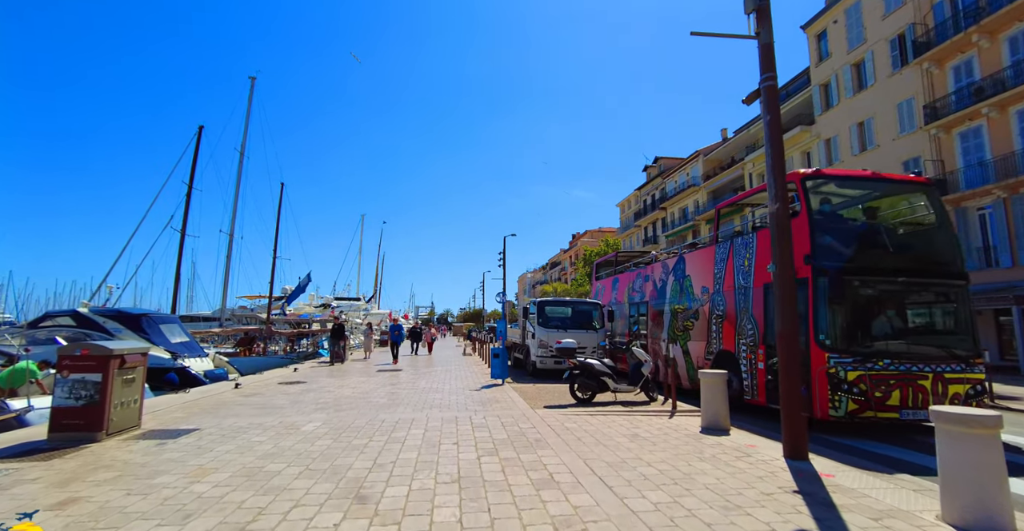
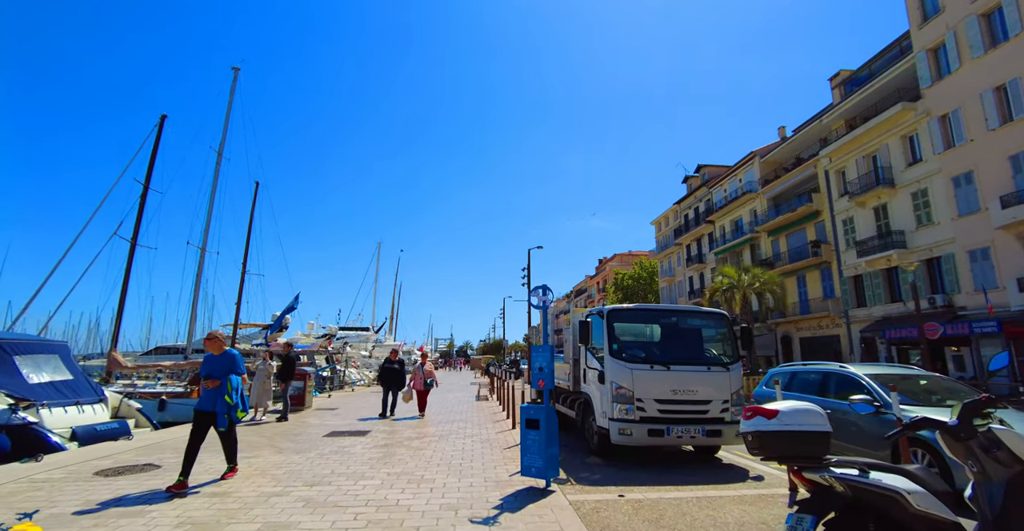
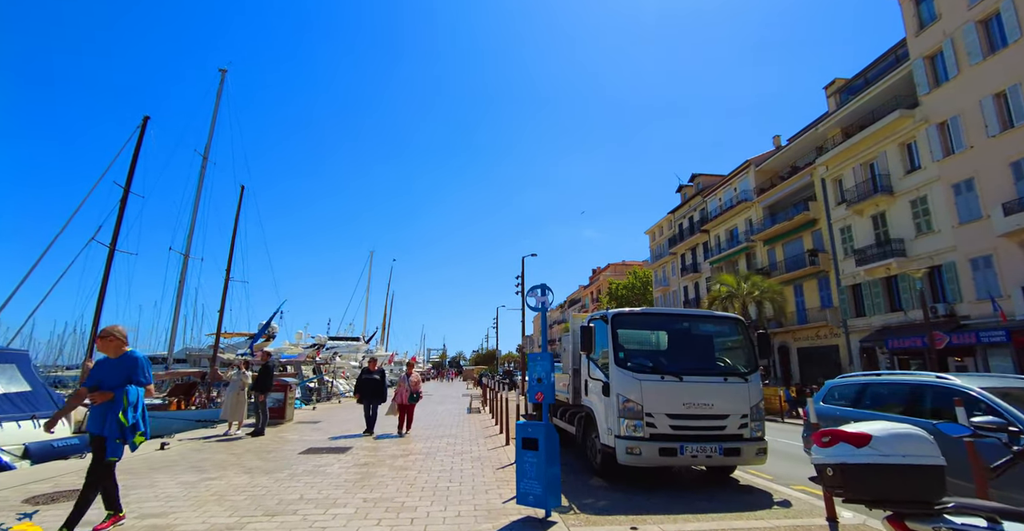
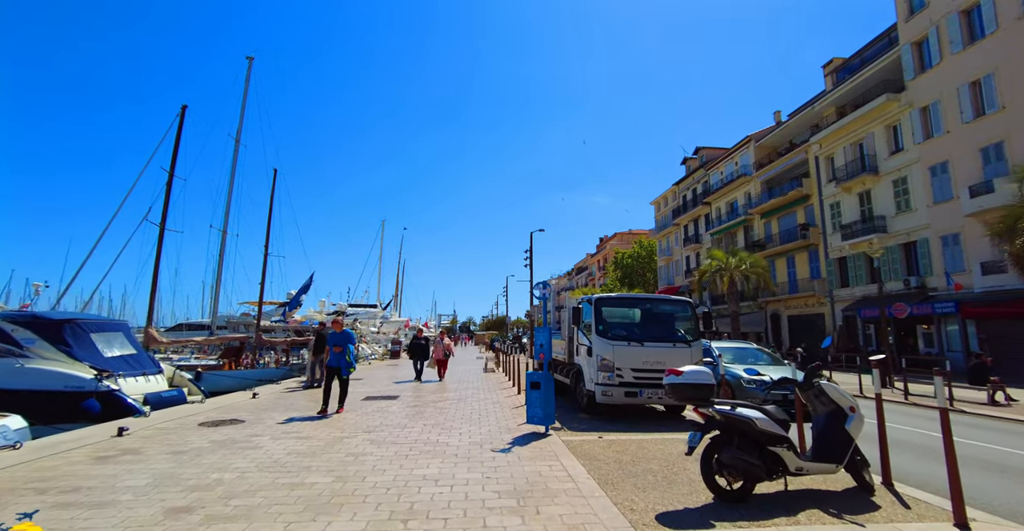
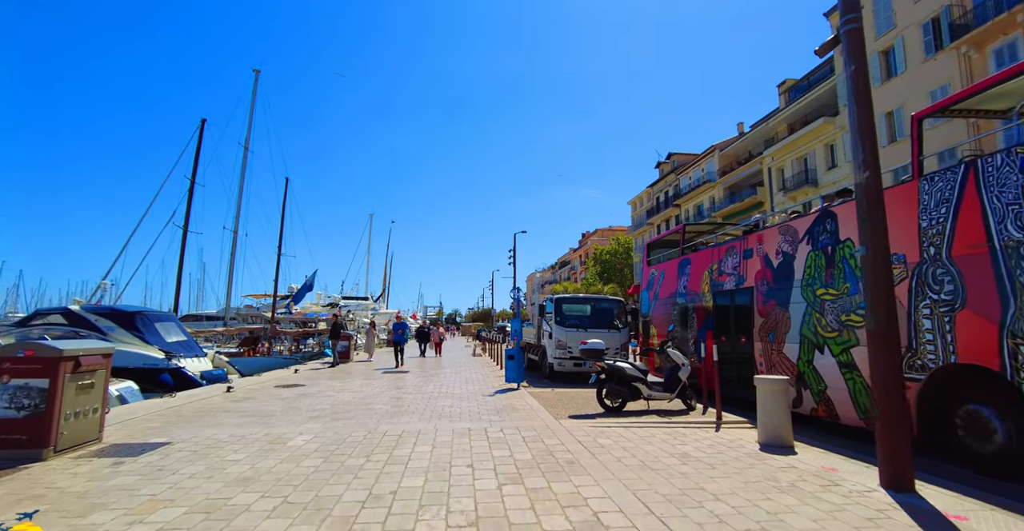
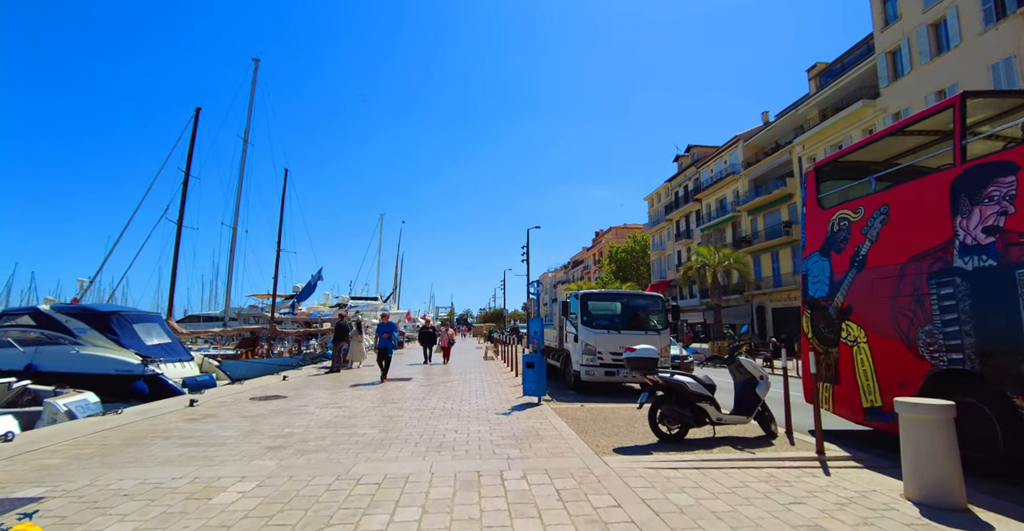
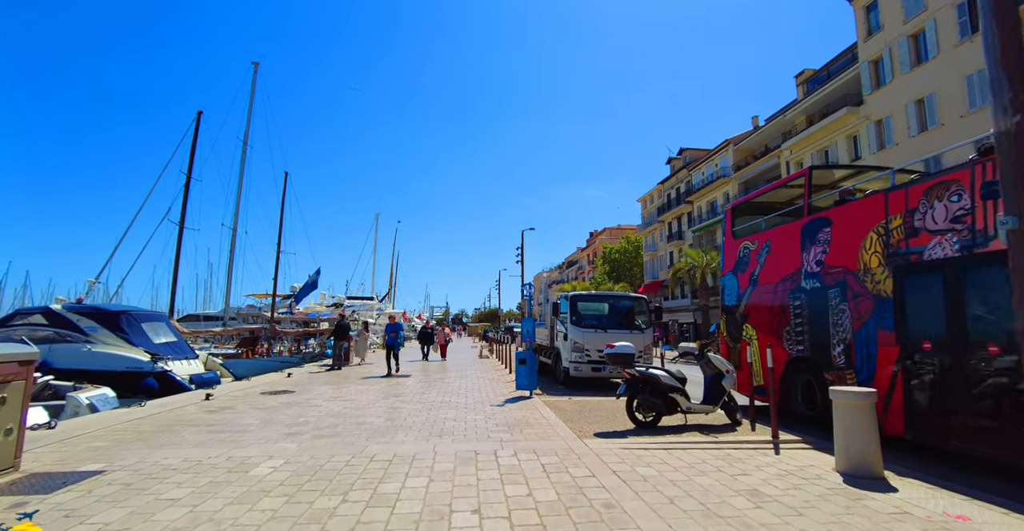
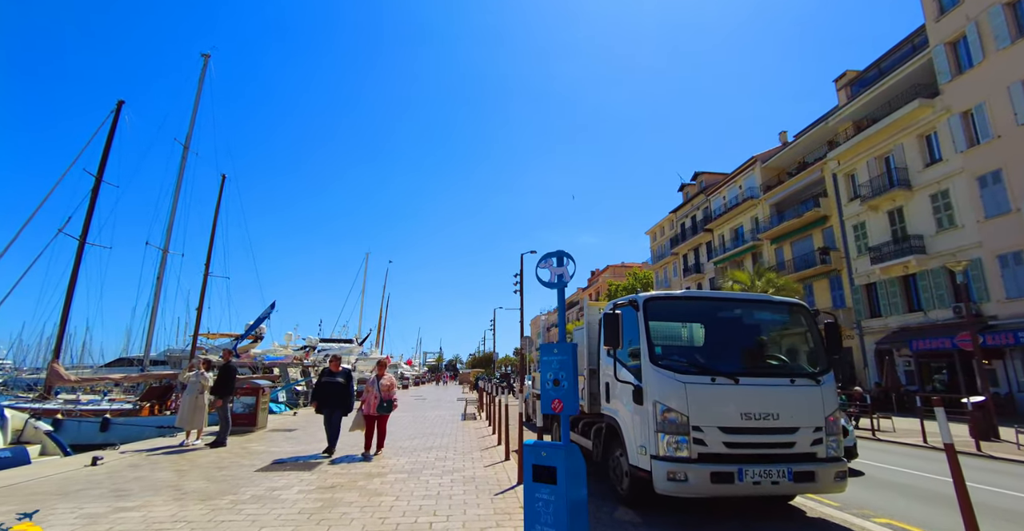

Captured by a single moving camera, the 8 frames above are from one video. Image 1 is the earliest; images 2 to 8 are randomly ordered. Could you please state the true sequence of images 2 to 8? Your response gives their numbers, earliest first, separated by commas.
5, 7, 6, 4, 2, 3, 8
